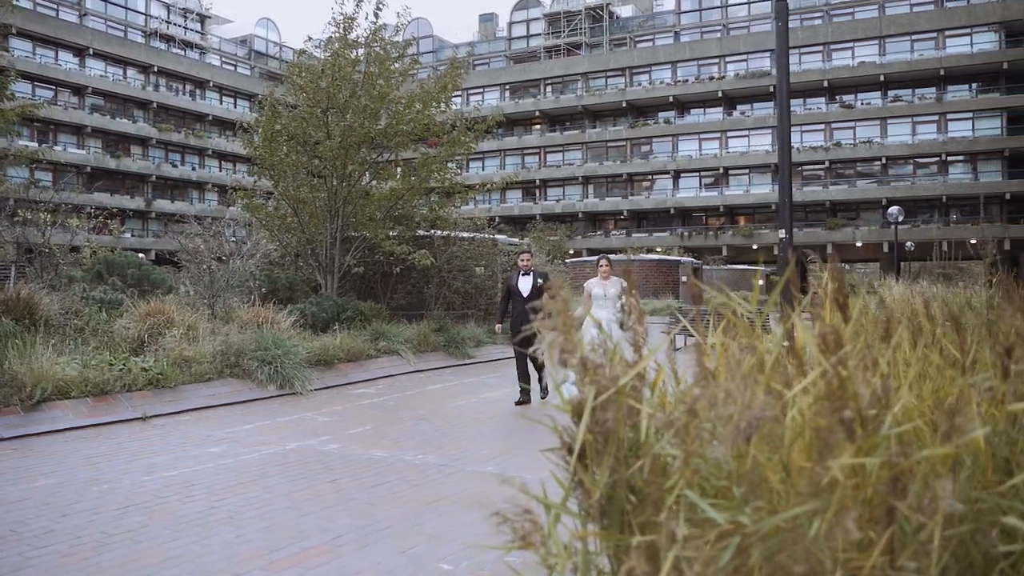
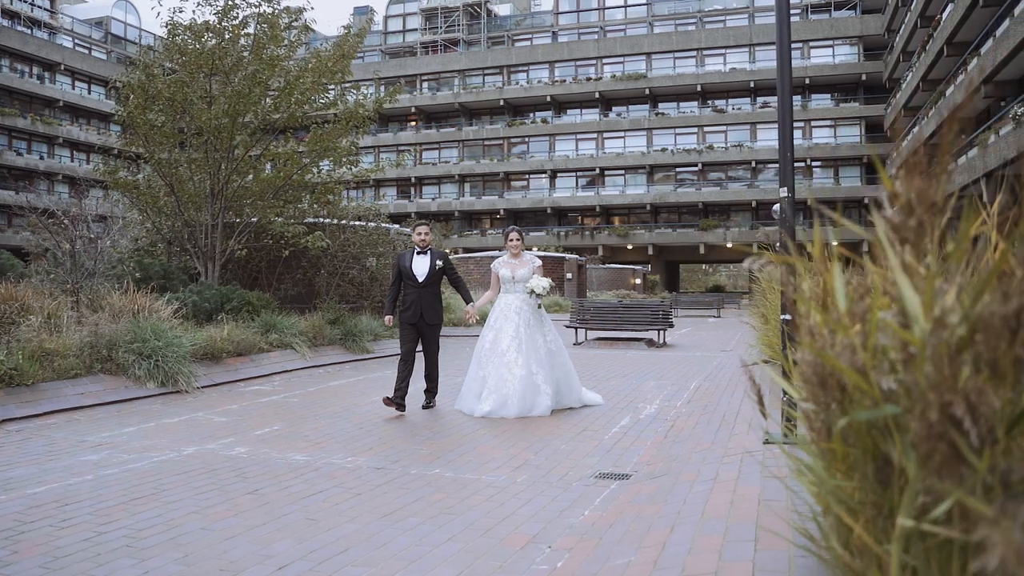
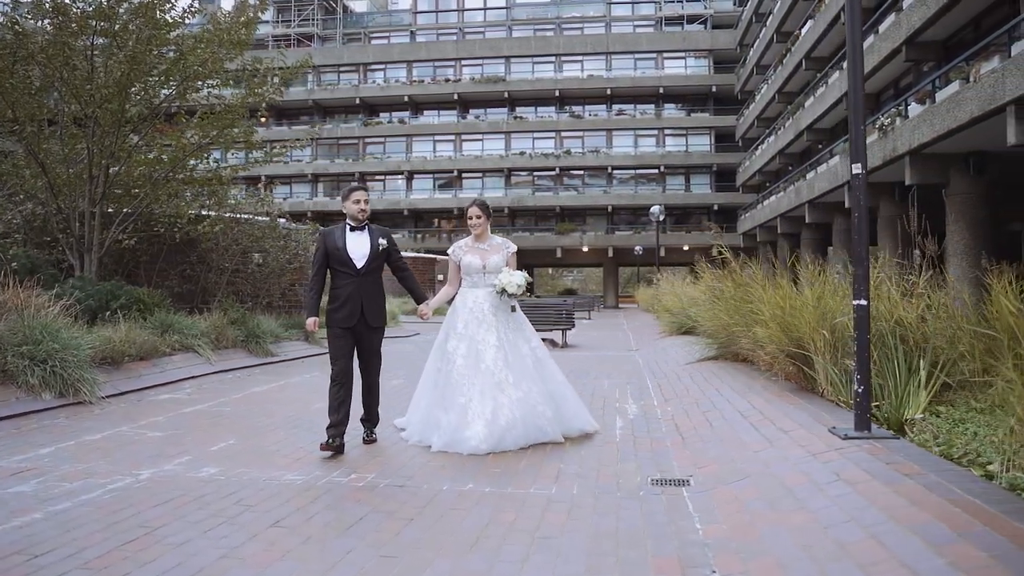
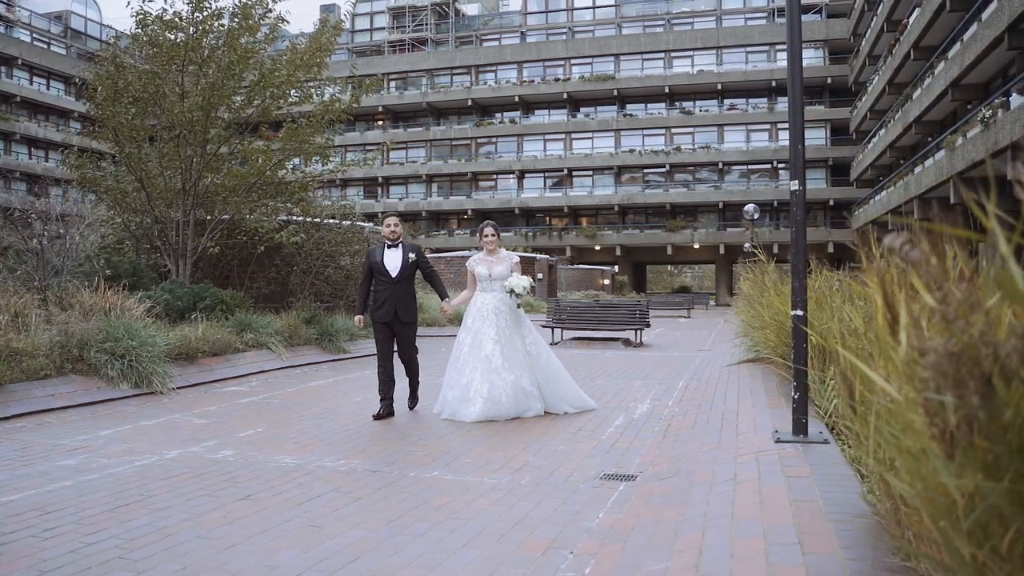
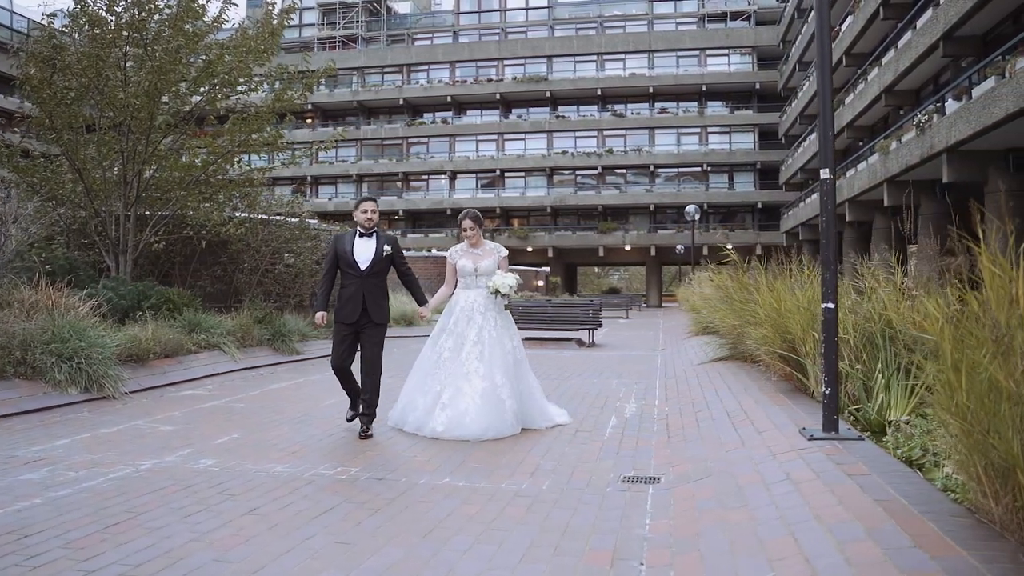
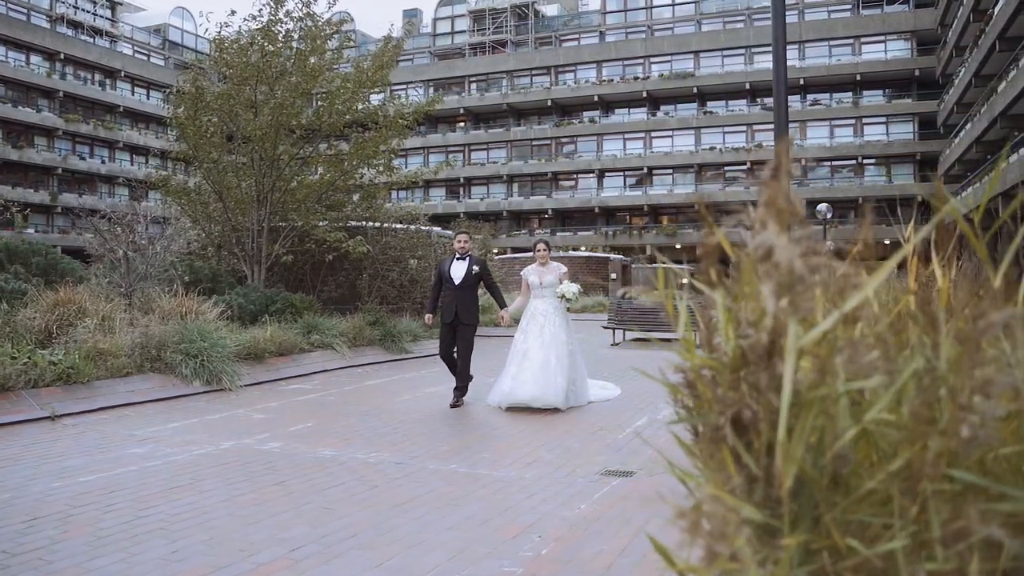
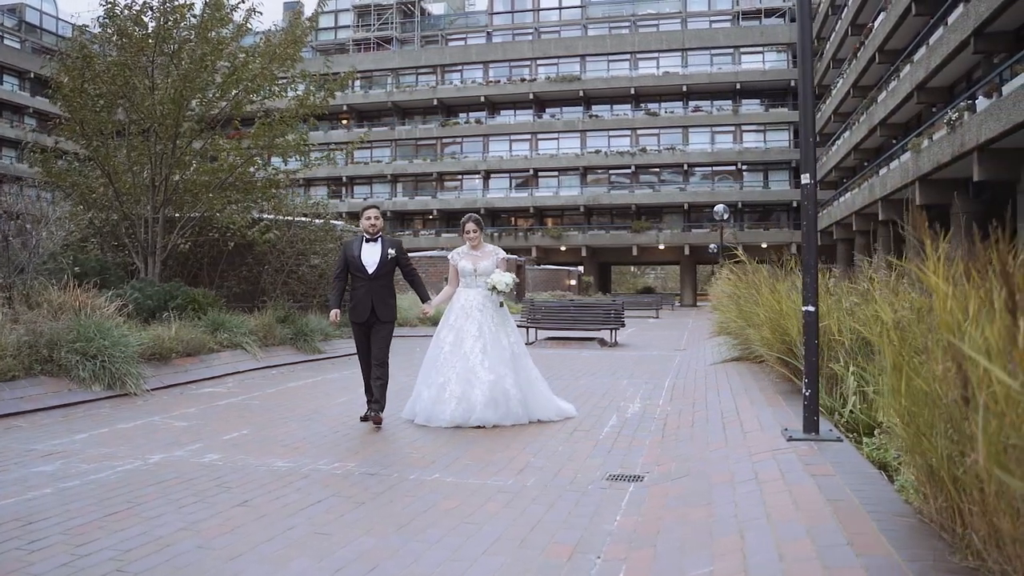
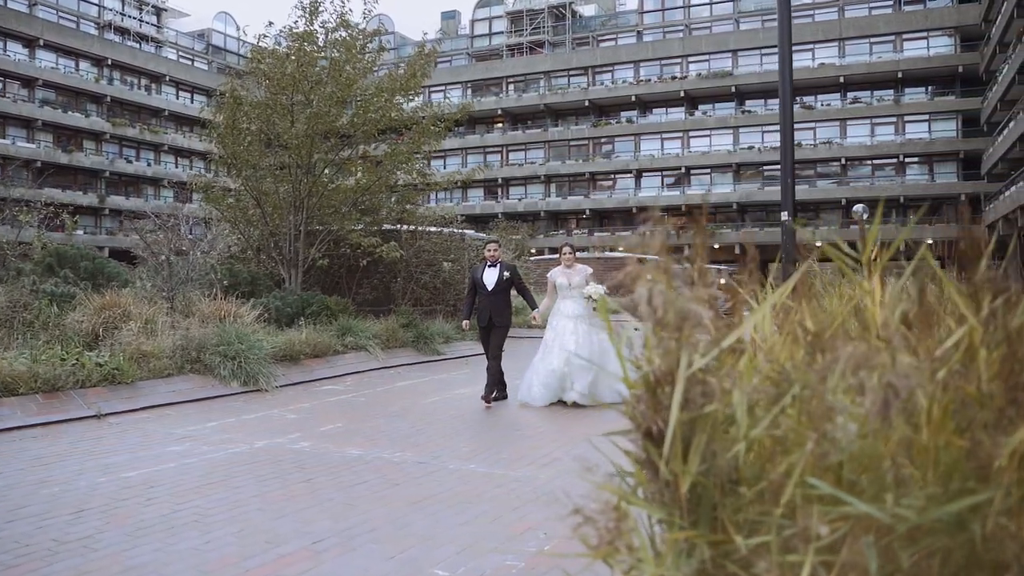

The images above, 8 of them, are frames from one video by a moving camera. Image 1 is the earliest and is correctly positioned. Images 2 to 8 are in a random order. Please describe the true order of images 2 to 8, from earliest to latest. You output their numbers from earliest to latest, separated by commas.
8, 6, 2, 4, 7, 5, 3
